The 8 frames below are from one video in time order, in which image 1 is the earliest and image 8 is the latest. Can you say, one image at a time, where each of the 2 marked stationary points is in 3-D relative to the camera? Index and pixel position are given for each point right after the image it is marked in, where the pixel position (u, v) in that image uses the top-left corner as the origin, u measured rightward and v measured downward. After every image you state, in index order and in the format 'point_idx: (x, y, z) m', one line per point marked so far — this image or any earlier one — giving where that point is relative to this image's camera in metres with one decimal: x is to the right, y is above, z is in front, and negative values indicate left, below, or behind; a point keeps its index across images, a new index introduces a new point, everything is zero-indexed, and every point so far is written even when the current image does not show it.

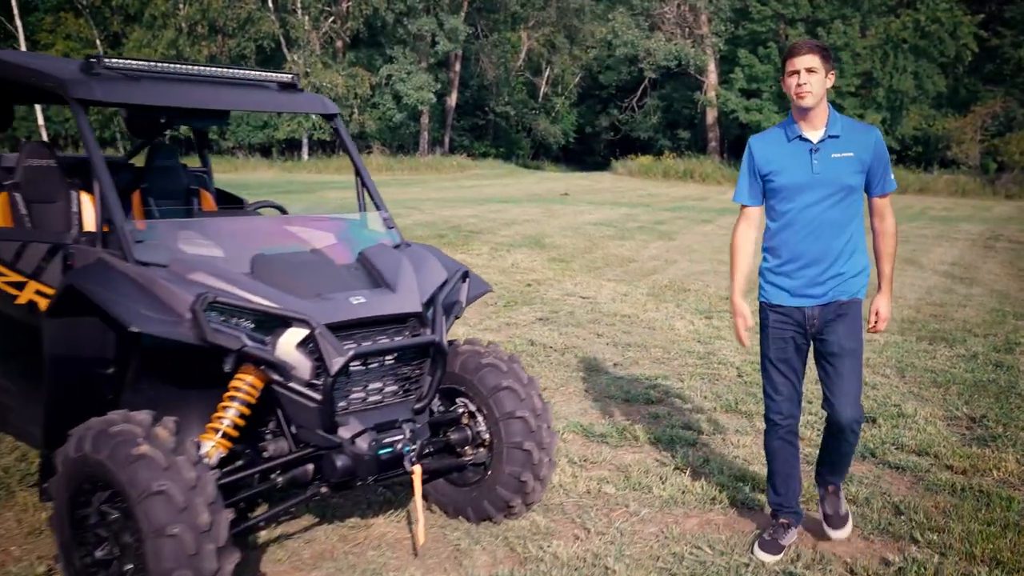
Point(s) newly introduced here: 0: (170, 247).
0: (-0.9, +0.1, +3.2) m
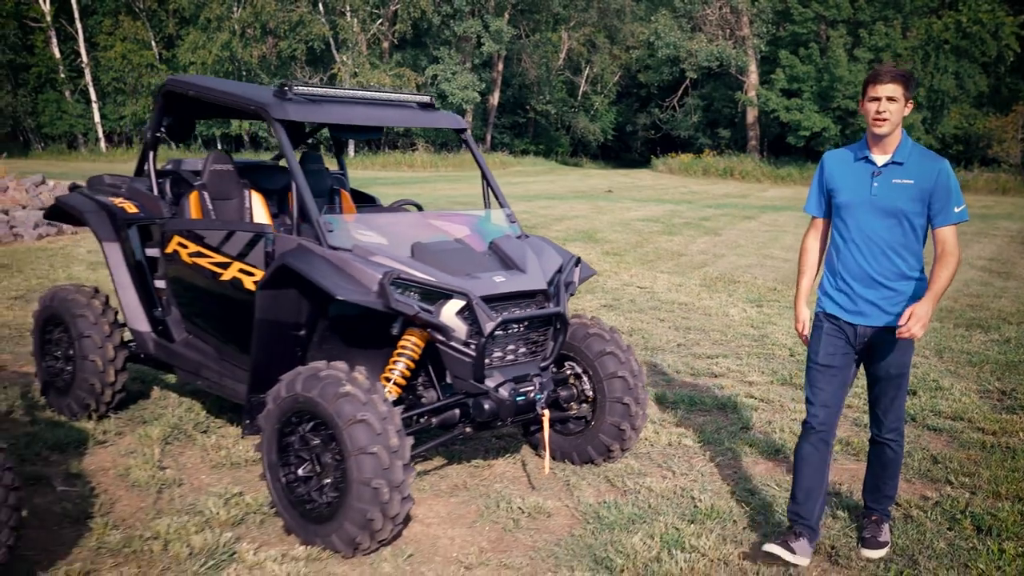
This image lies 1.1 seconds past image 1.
0: (-0.5, +0.2, +3.9) m
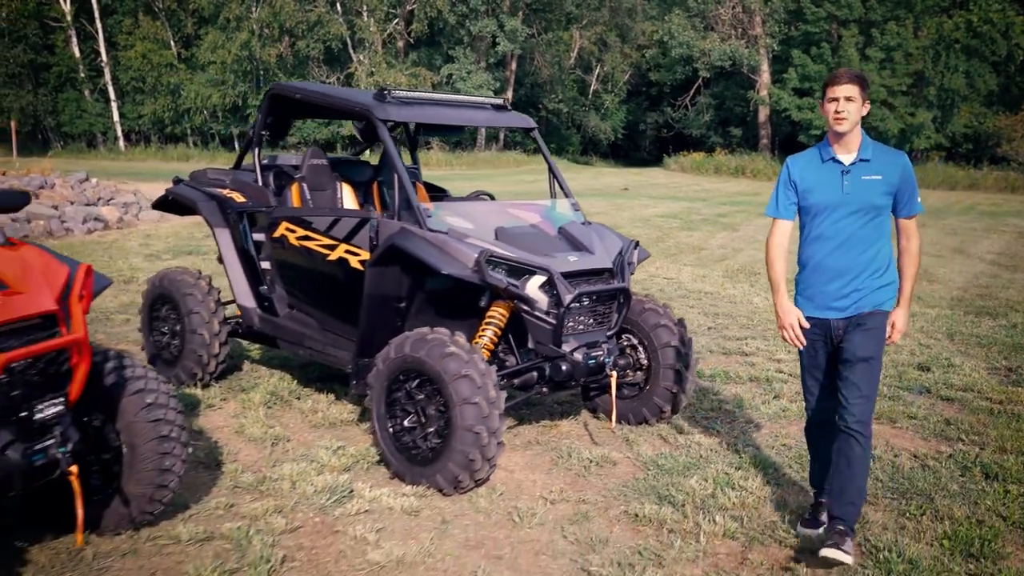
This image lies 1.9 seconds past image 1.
0: (-0.3, +0.3, +4.6) m
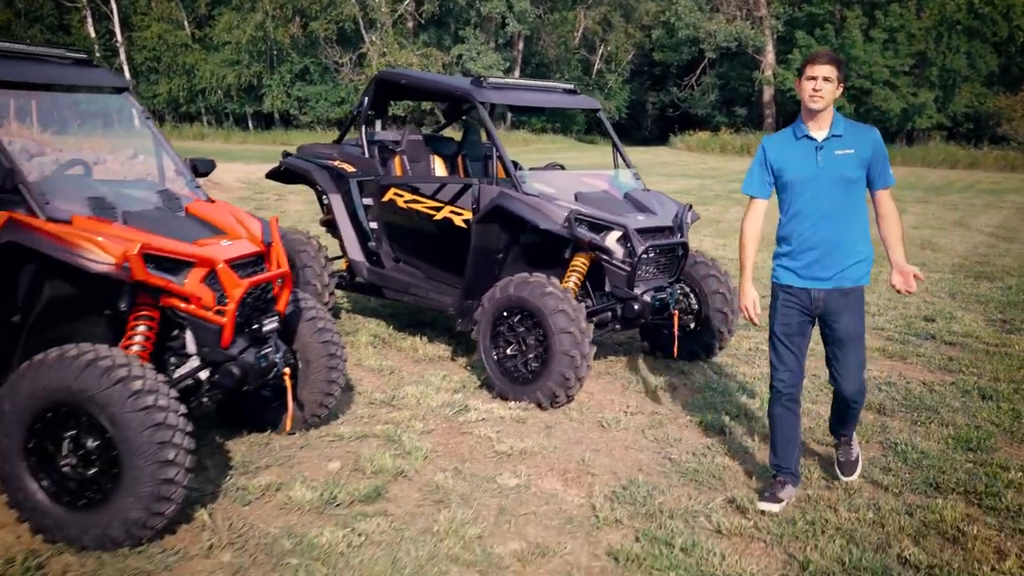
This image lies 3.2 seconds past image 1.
0: (+0.1, +0.5, +5.5) m
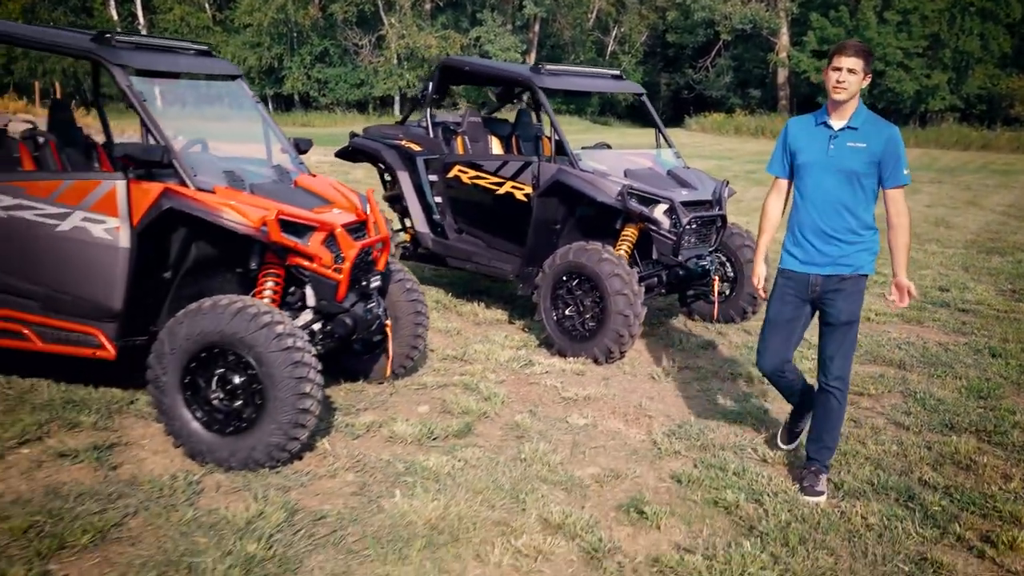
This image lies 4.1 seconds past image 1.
0: (+0.4, +0.6, +6.1) m
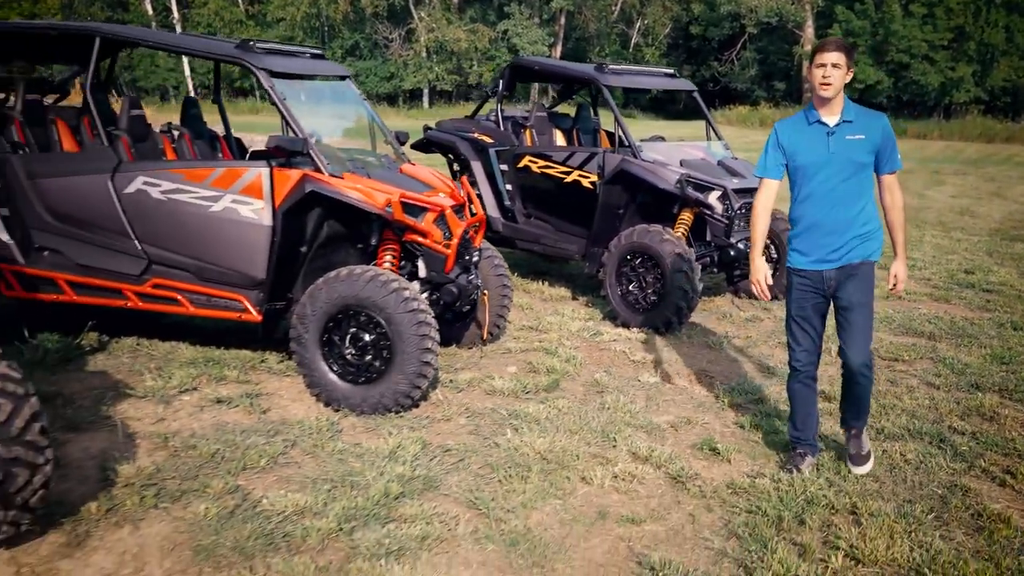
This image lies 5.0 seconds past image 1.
0: (+0.8, +0.8, +6.8) m
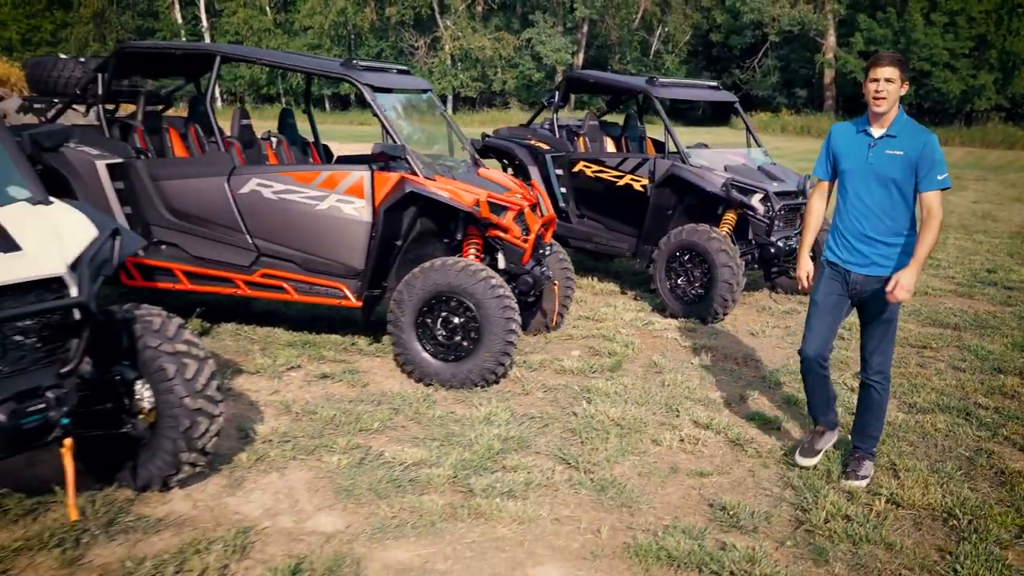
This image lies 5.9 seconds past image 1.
0: (+1.2, +0.8, +7.3) m
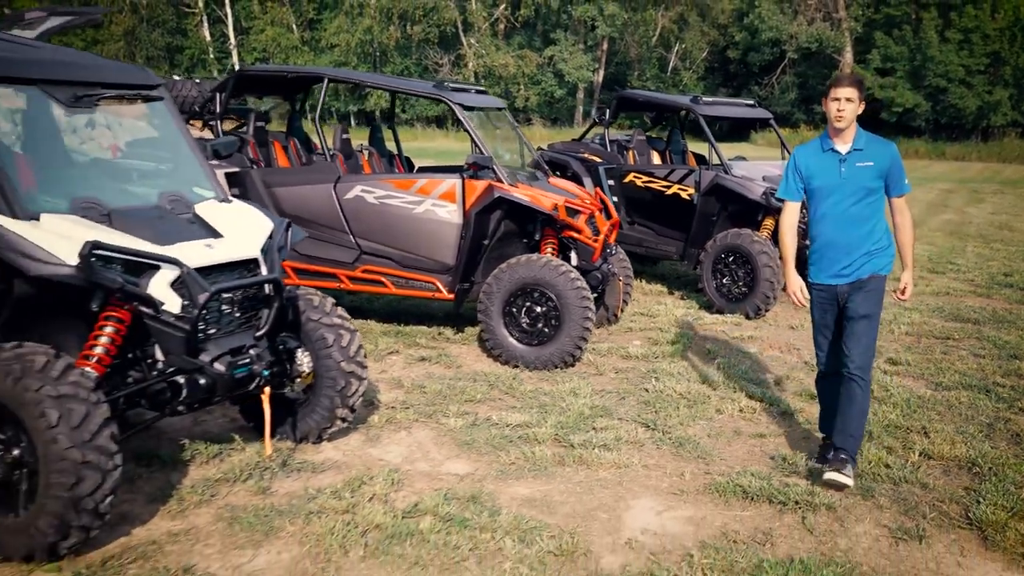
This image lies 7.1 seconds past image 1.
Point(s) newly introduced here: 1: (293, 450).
0: (+1.6, +0.8, +8.1) m
1: (-0.8, -0.6, +4.5) m
